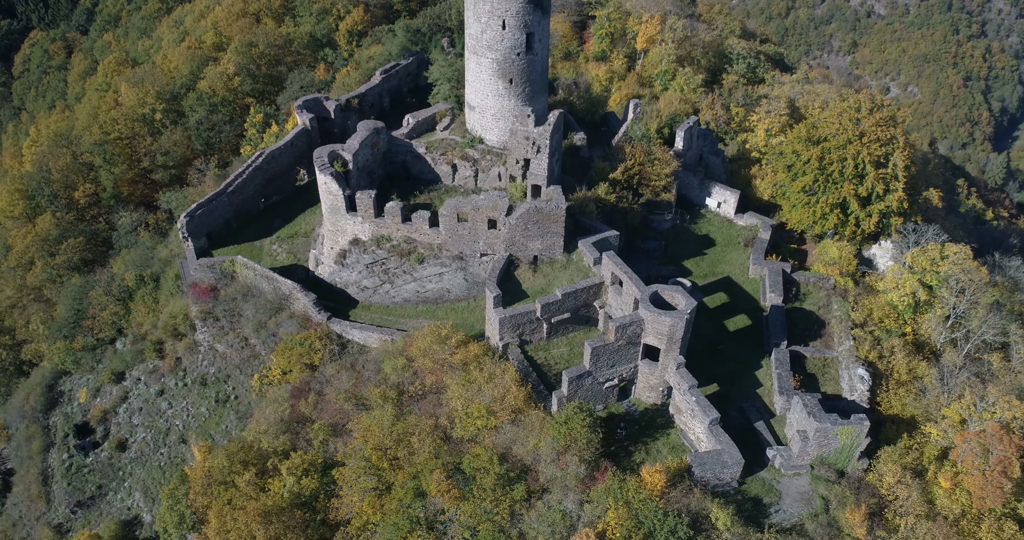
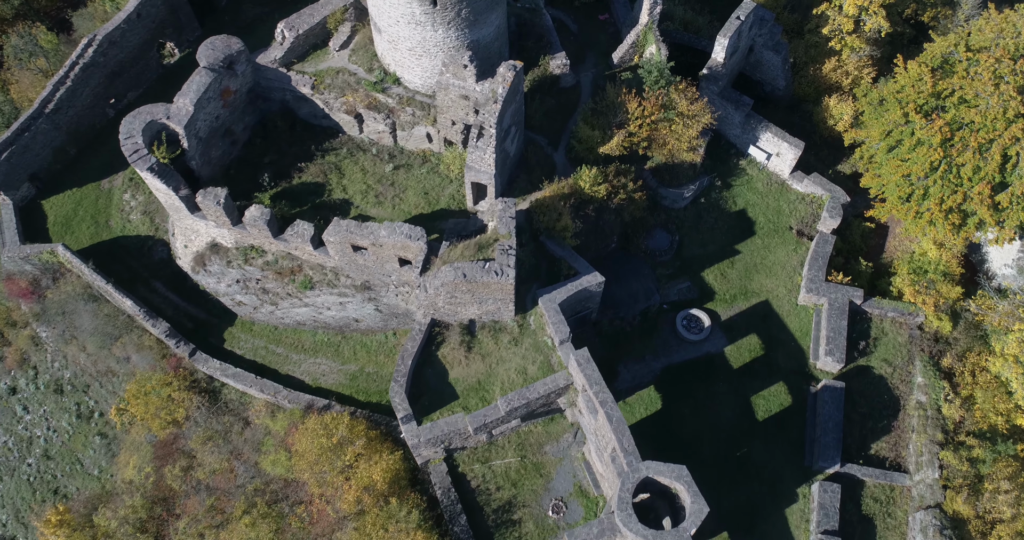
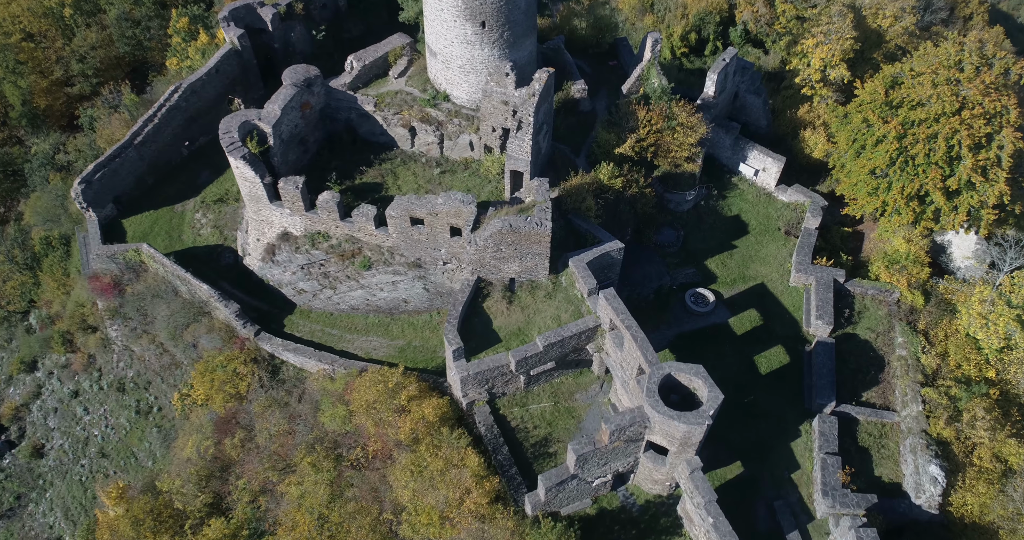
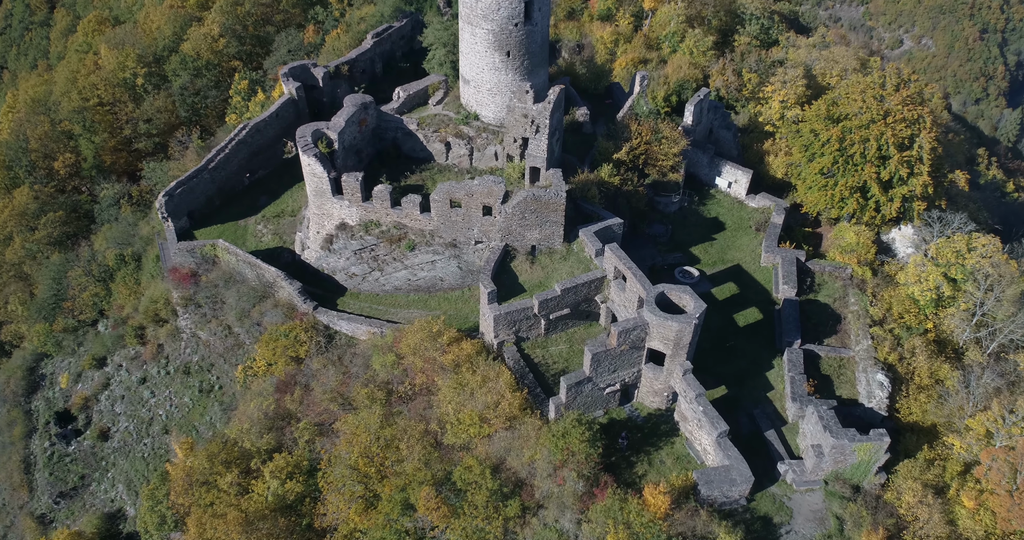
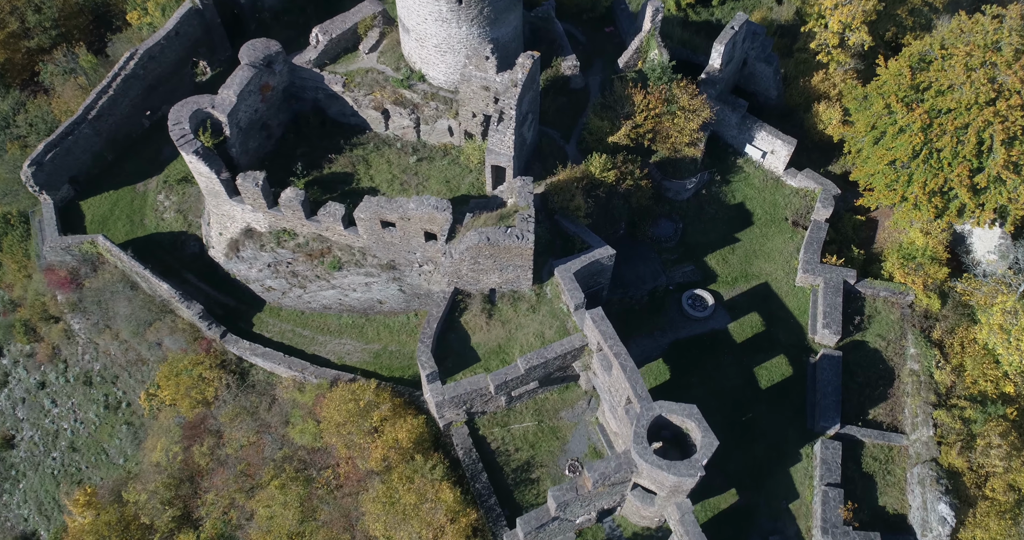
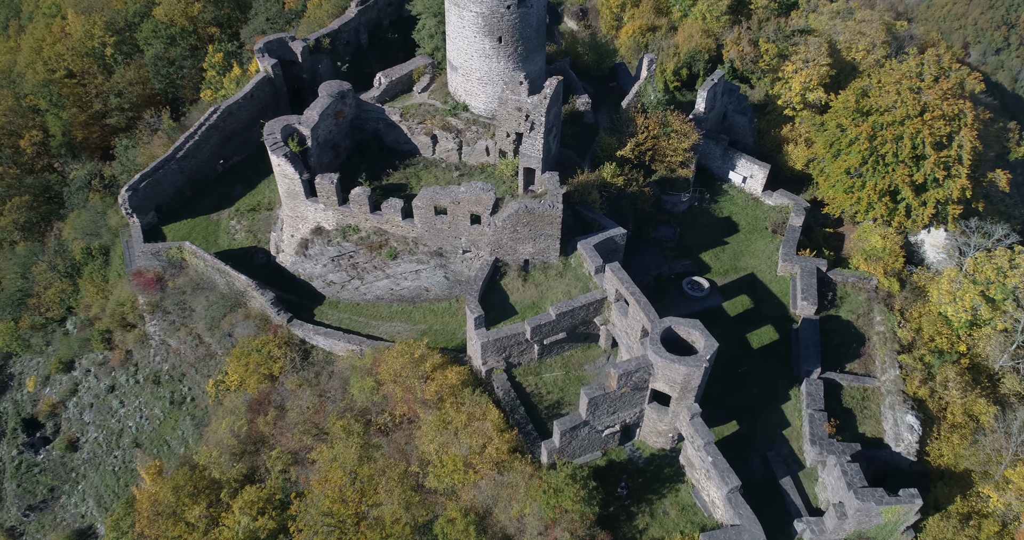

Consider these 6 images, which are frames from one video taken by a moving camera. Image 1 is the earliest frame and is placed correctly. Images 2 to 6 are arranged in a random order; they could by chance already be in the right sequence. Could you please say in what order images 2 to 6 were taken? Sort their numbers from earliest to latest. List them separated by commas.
4, 6, 3, 5, 2
